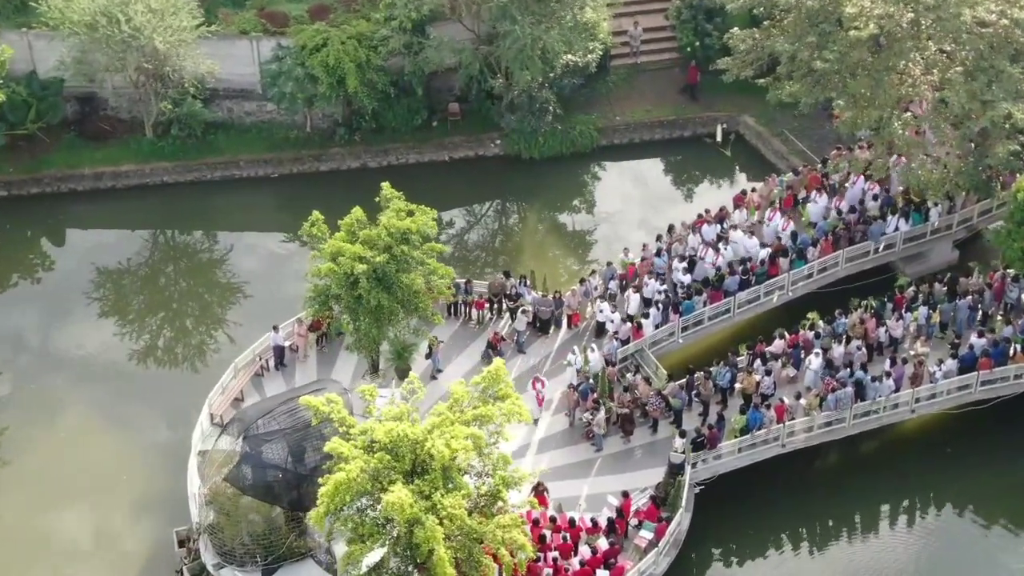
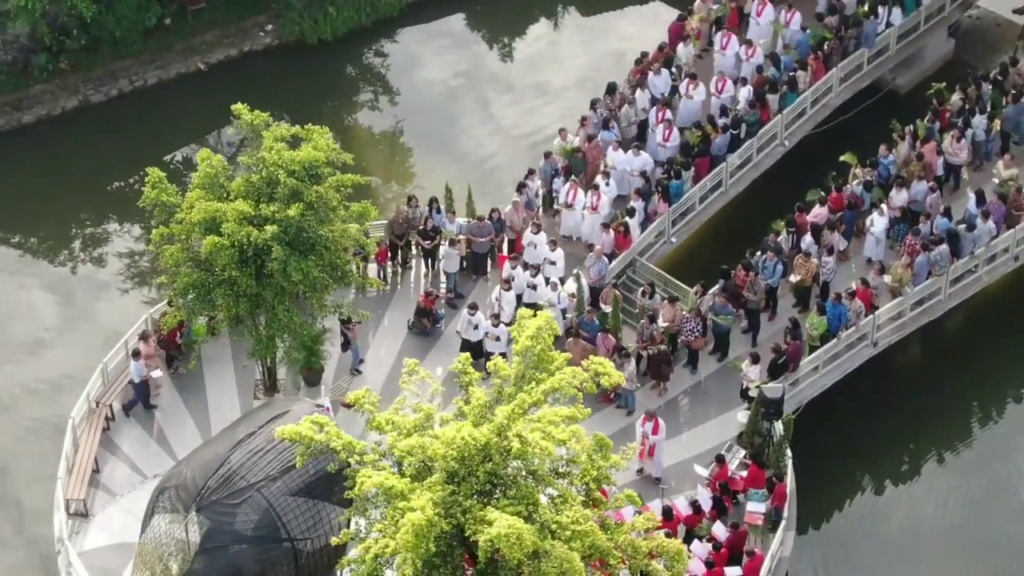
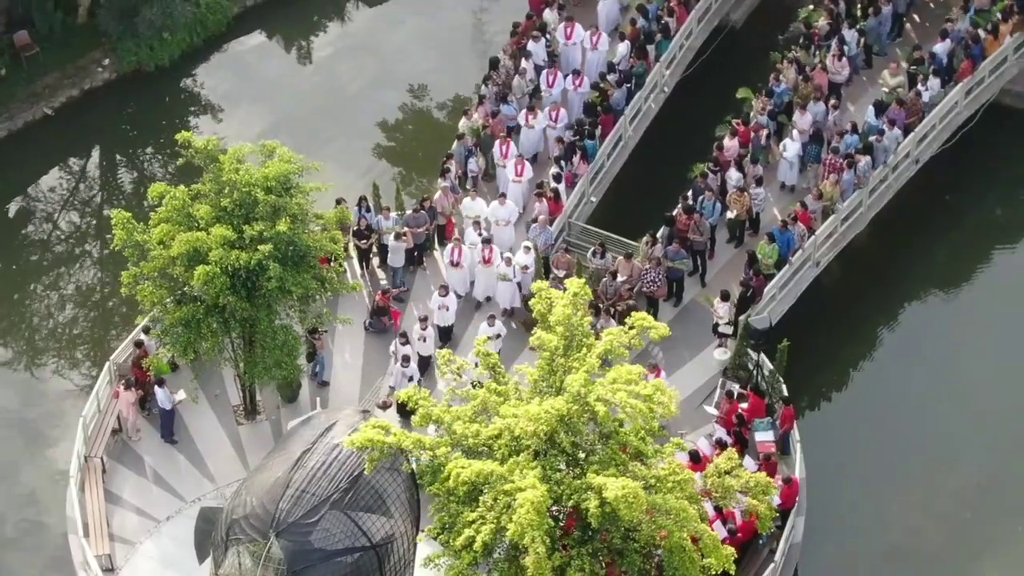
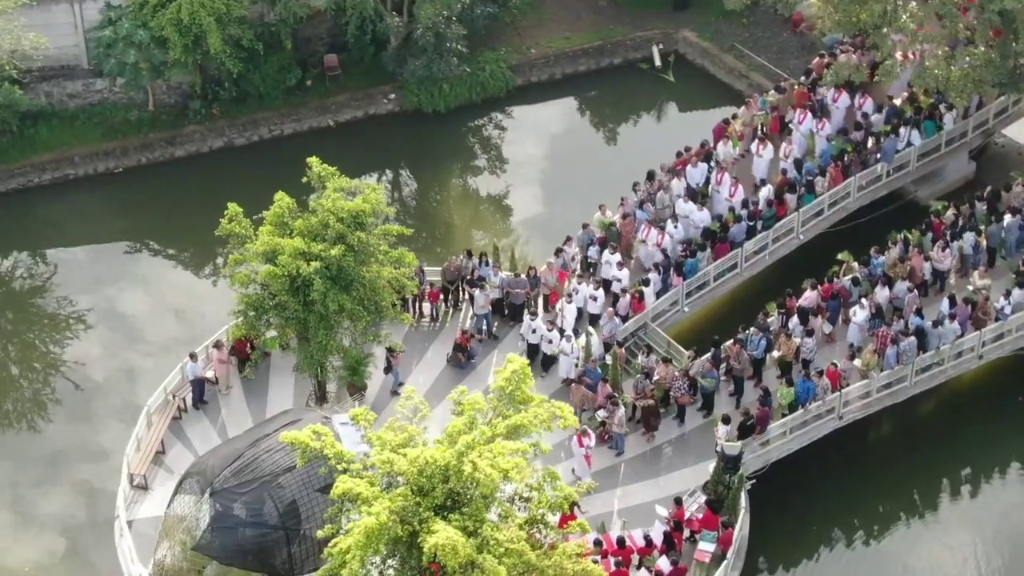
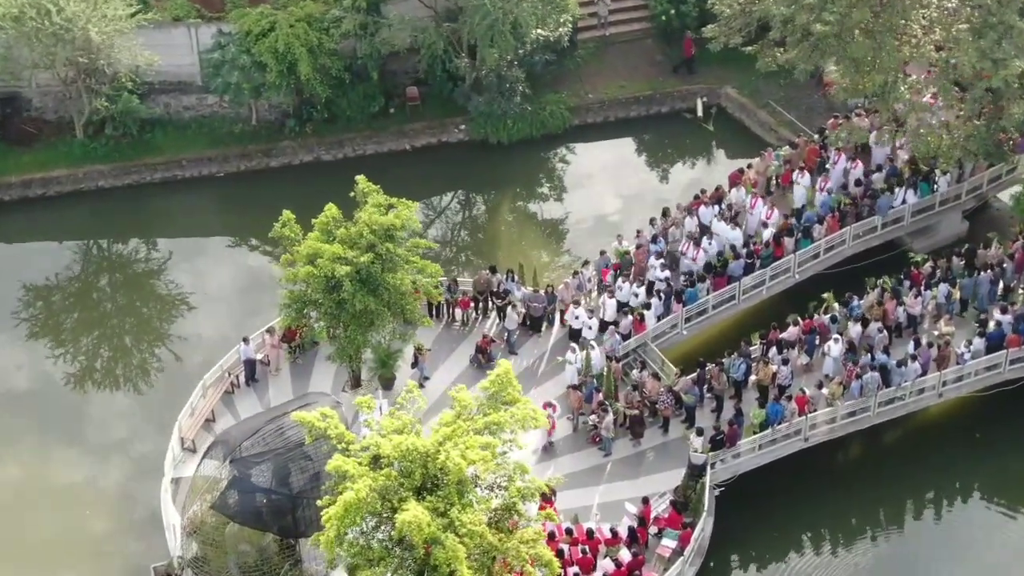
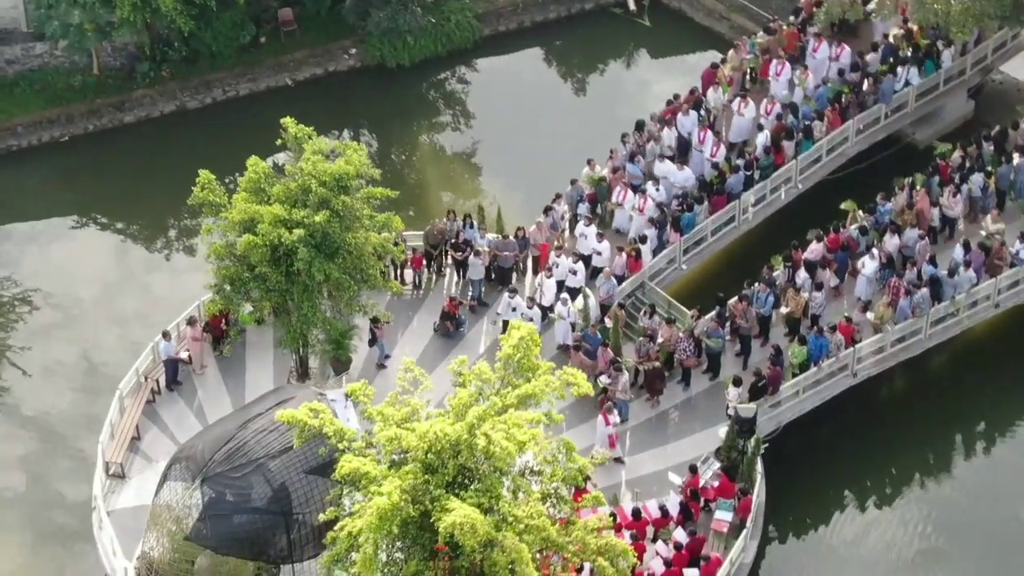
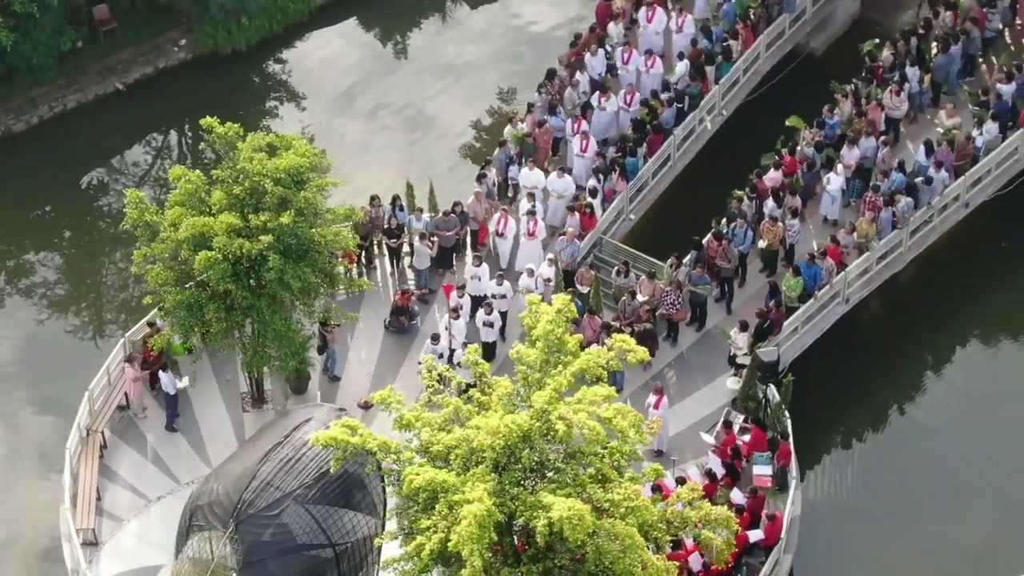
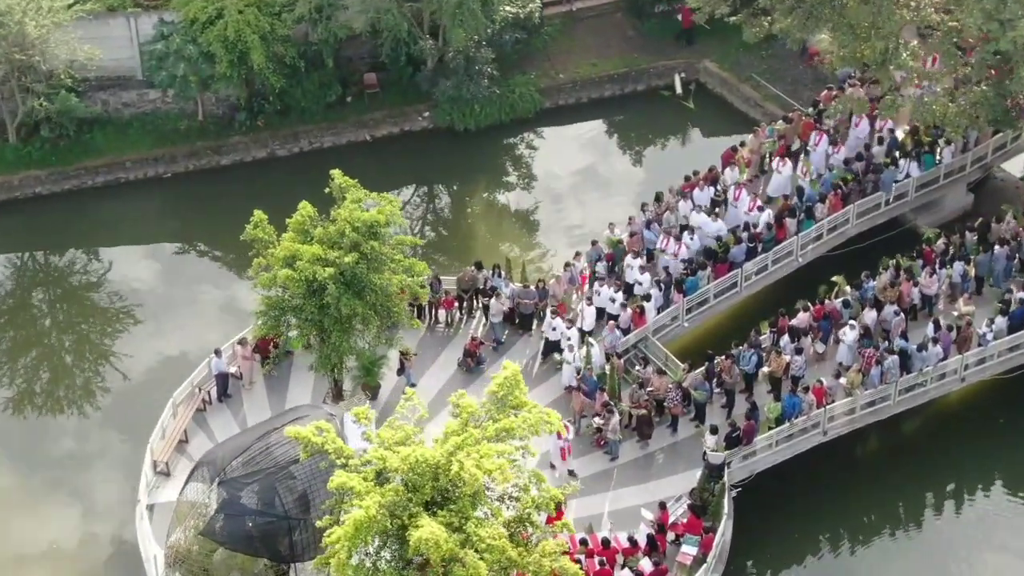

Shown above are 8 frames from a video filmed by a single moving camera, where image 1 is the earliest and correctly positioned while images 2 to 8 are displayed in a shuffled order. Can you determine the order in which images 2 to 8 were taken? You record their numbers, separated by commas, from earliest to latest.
5, 8, 4, 6, 2, 7, 3
